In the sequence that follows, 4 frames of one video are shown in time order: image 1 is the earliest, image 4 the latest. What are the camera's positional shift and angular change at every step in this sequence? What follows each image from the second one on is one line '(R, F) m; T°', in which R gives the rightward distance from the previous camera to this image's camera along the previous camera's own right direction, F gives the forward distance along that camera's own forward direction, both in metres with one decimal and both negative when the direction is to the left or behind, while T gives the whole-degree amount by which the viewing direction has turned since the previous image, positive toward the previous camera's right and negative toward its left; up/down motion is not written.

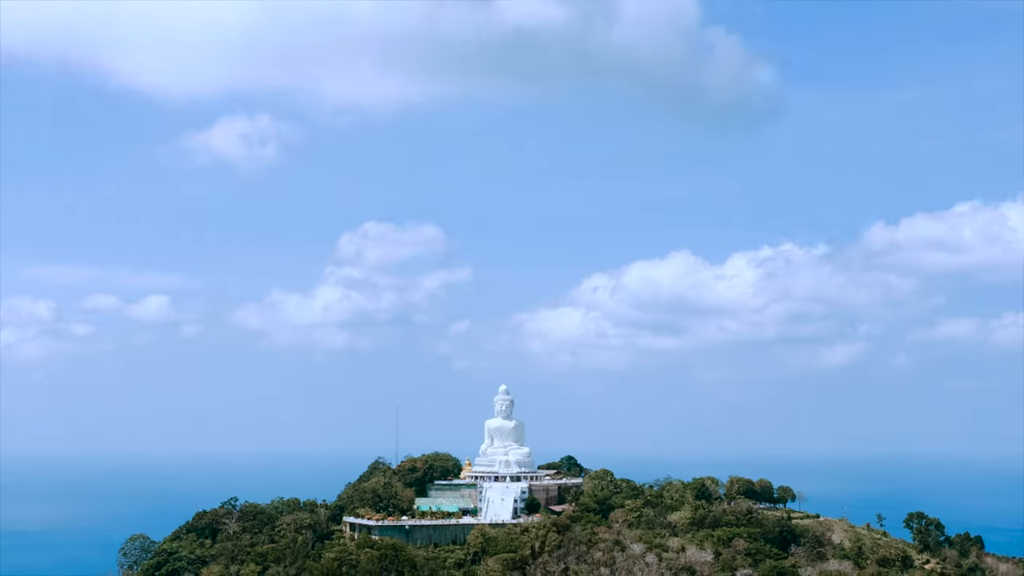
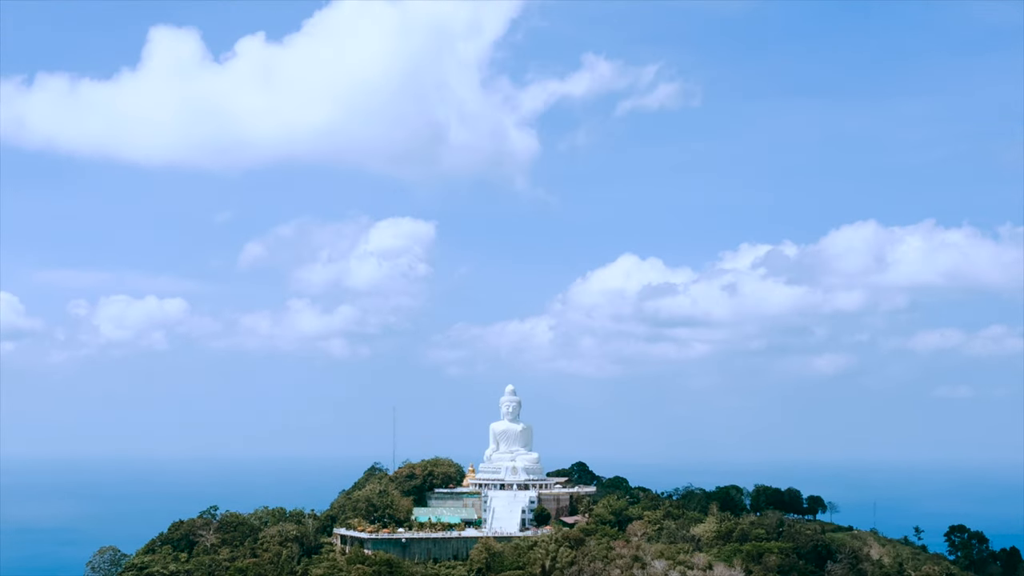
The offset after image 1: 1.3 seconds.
(-0.3, +9.5) m; 0°
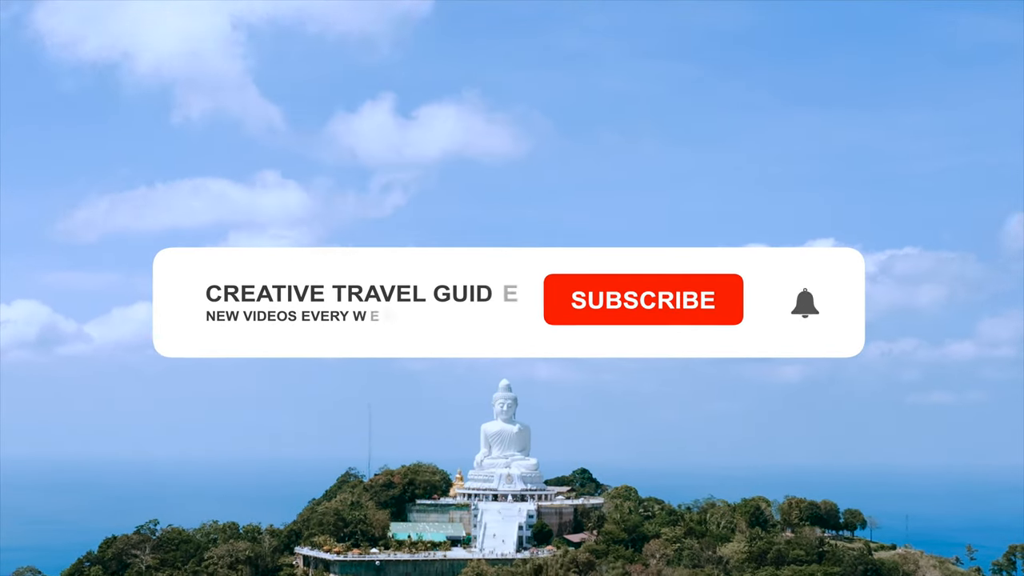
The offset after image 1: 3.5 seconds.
(-0.2, +14.6) m; 0°
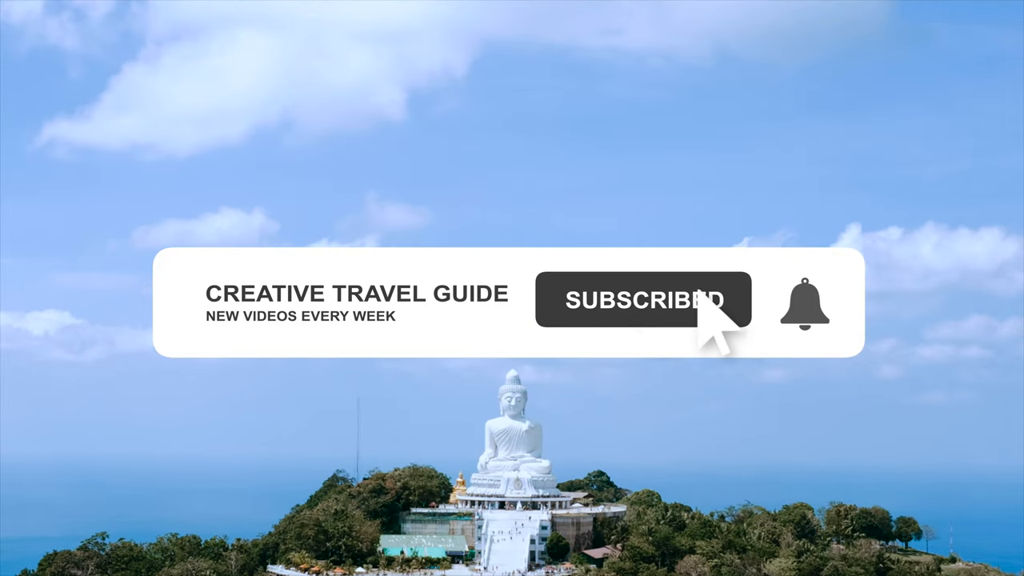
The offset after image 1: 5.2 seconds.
(-0.6, +11.8) m; 0°
